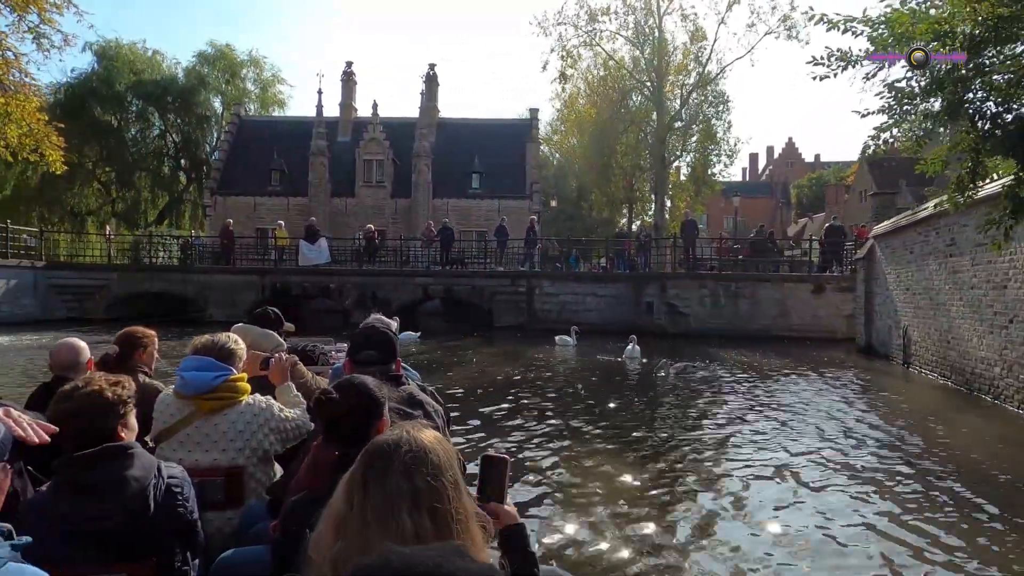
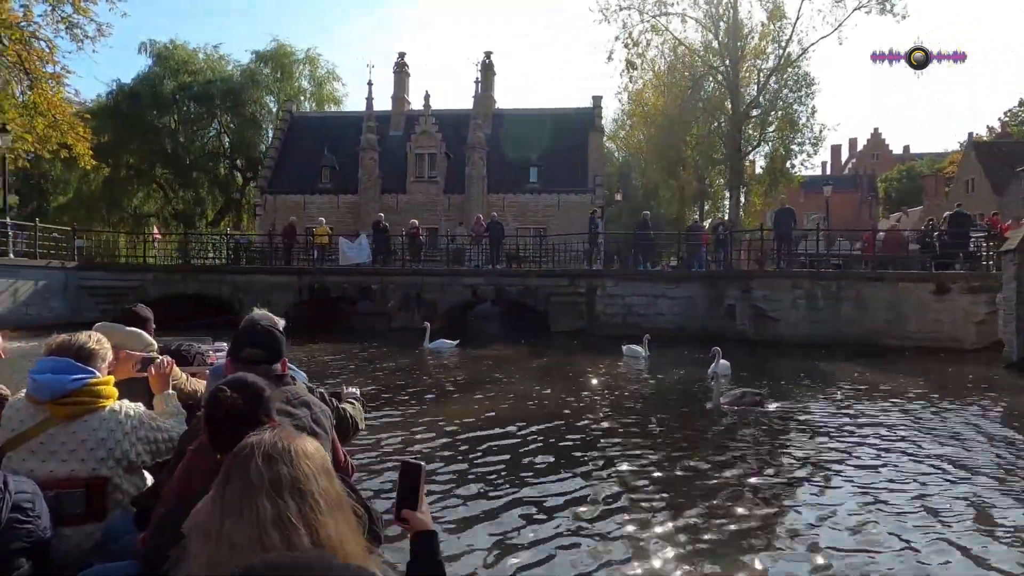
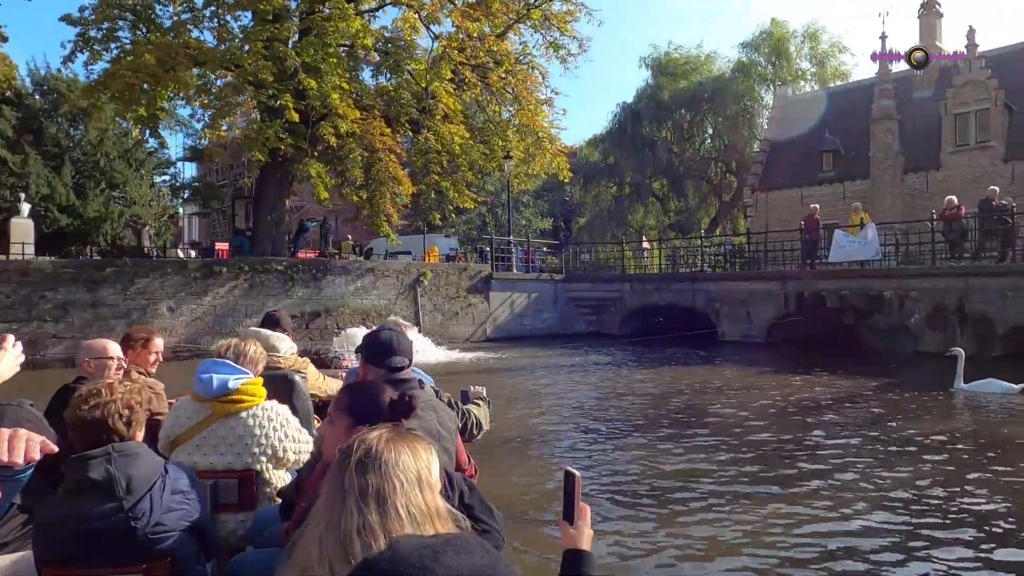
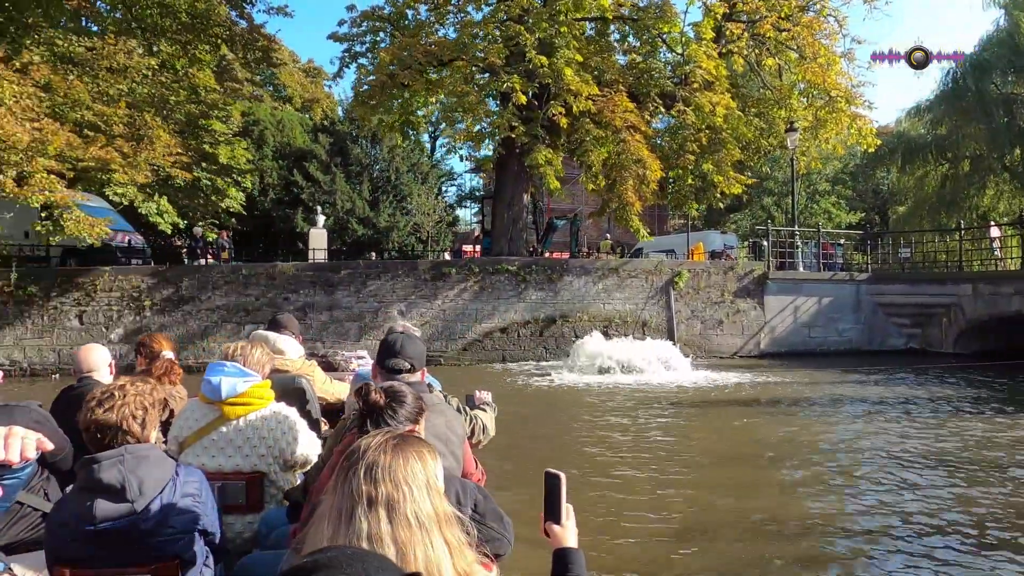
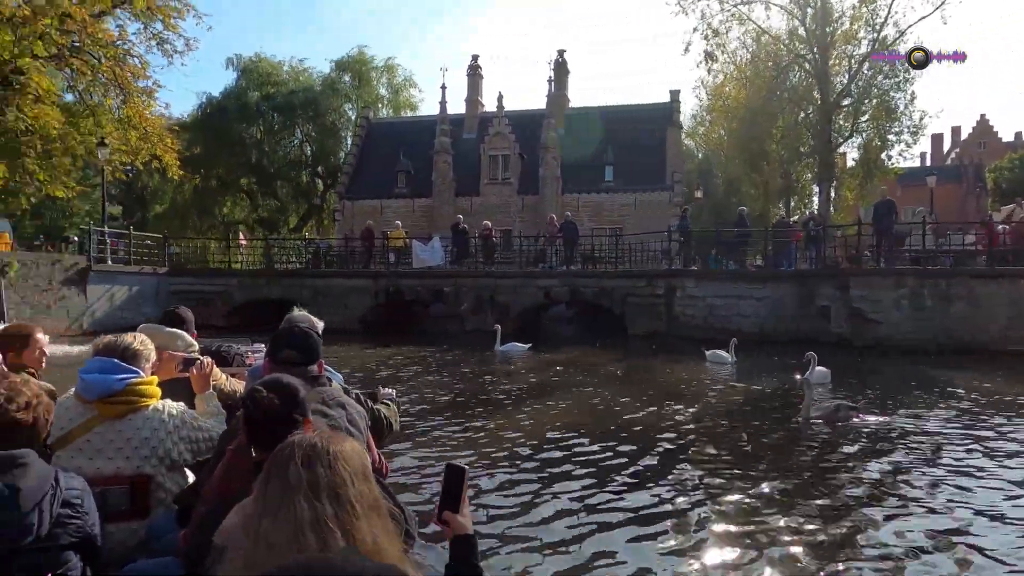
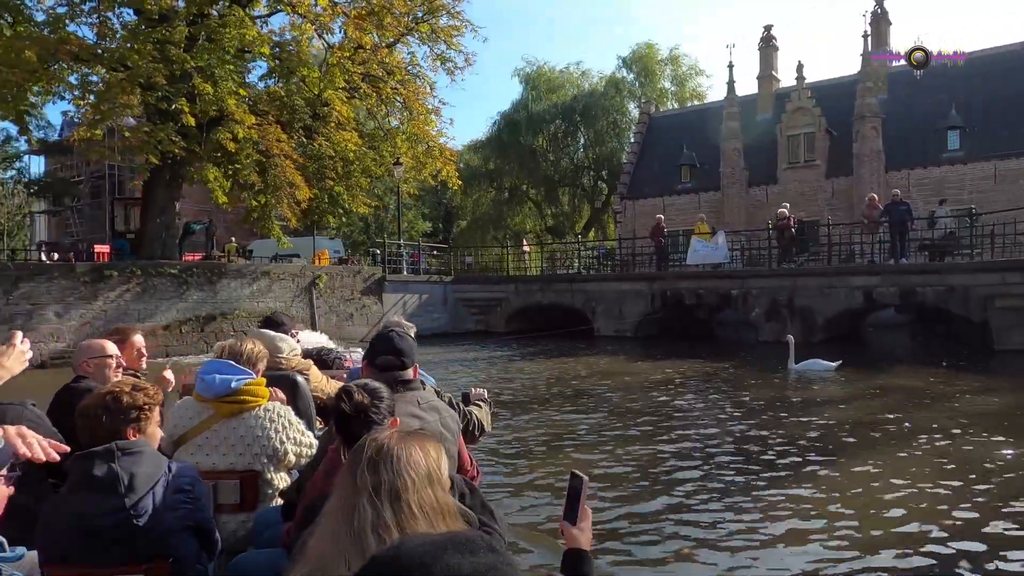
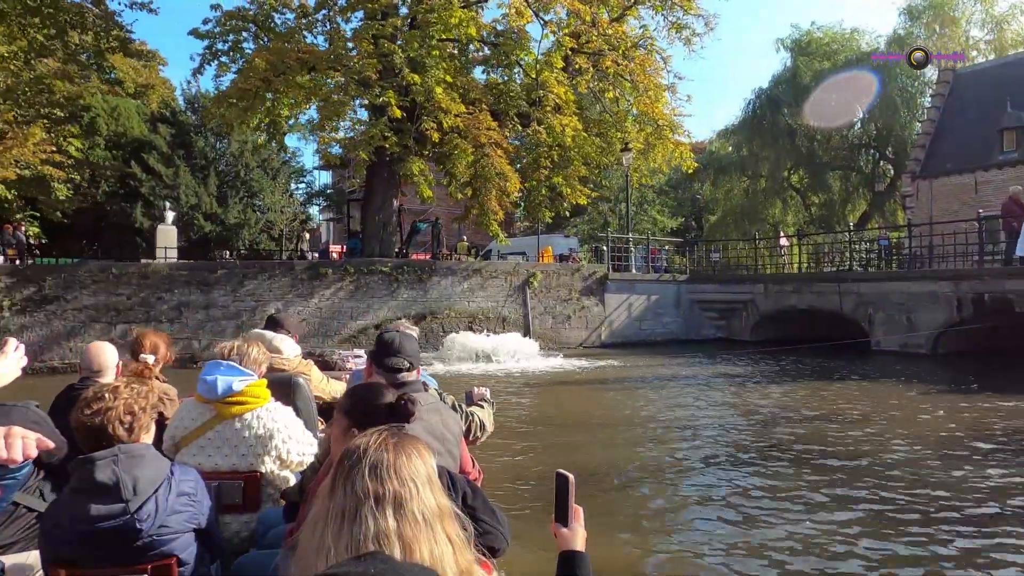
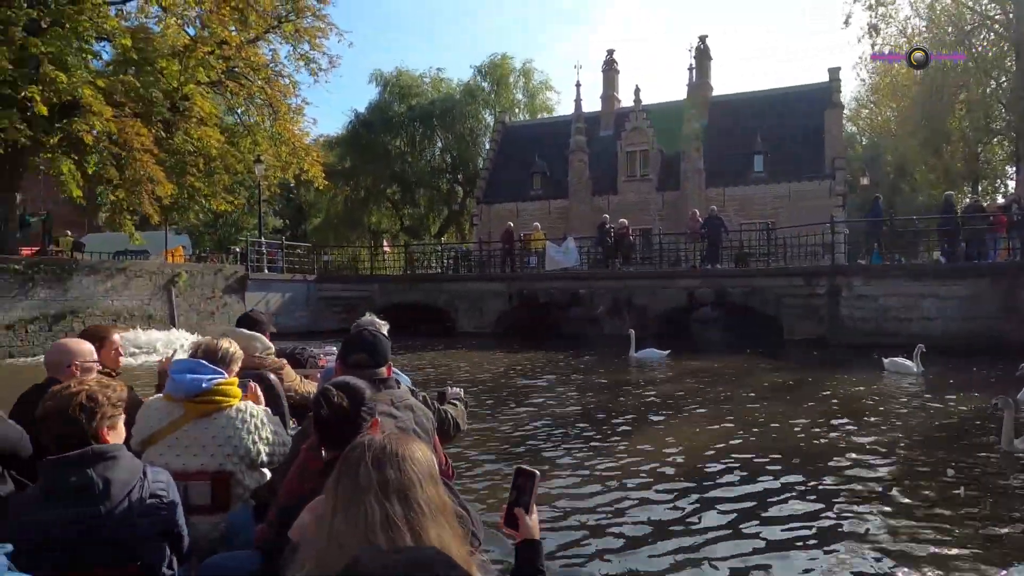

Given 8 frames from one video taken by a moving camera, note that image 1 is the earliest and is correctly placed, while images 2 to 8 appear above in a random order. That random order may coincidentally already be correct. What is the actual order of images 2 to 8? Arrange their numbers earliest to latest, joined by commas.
2, 5, 8, 6, 3, 7, 4
